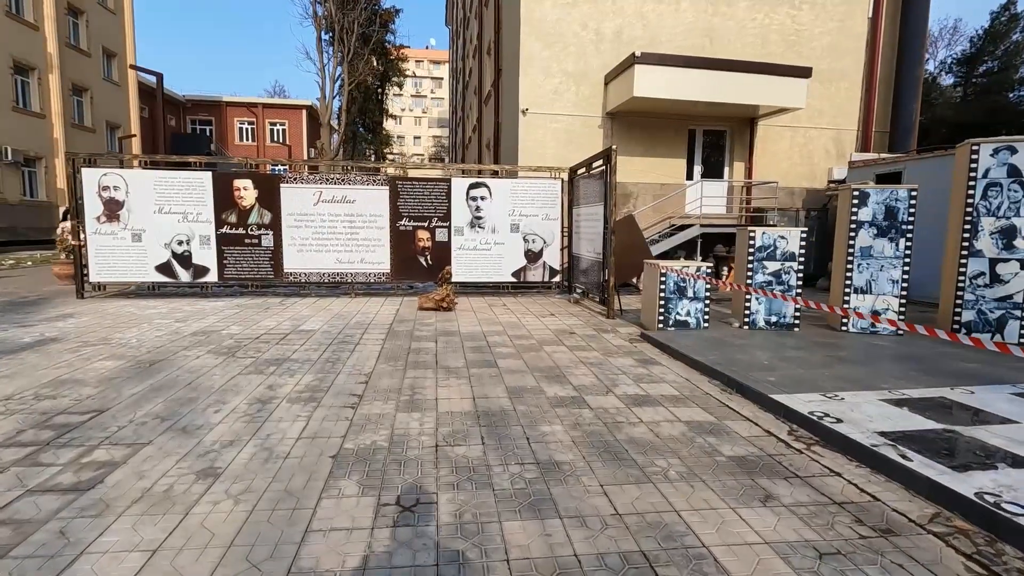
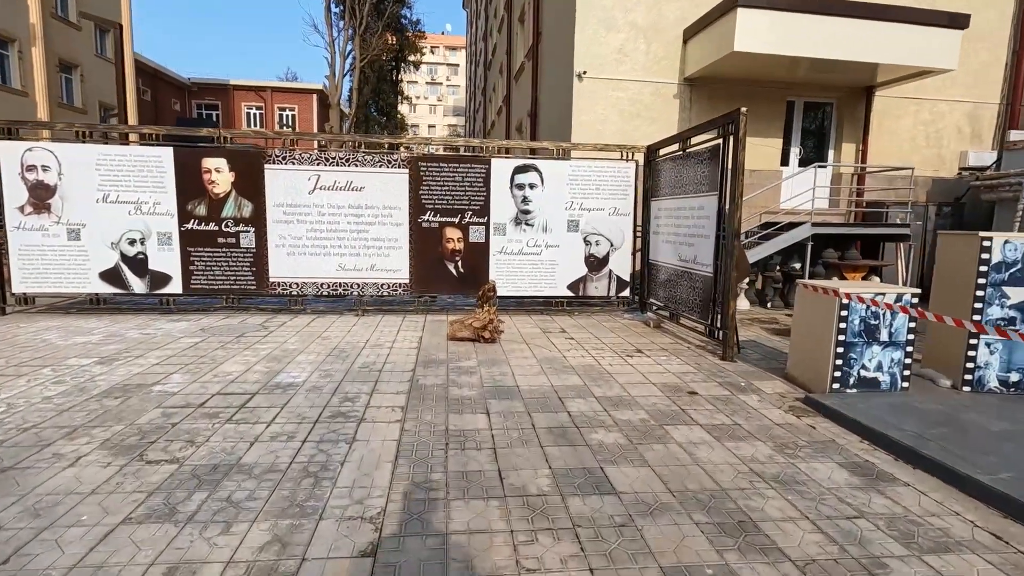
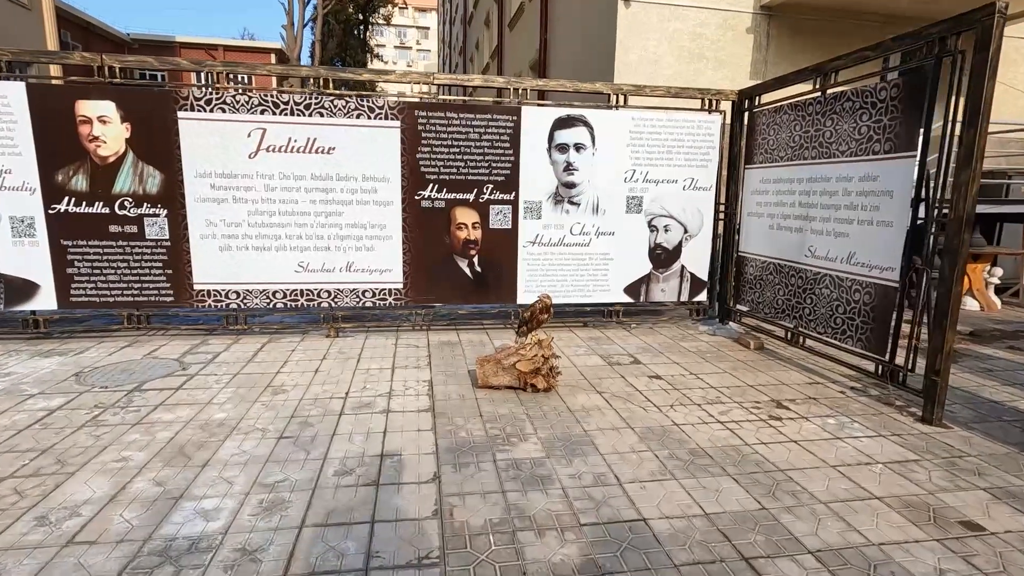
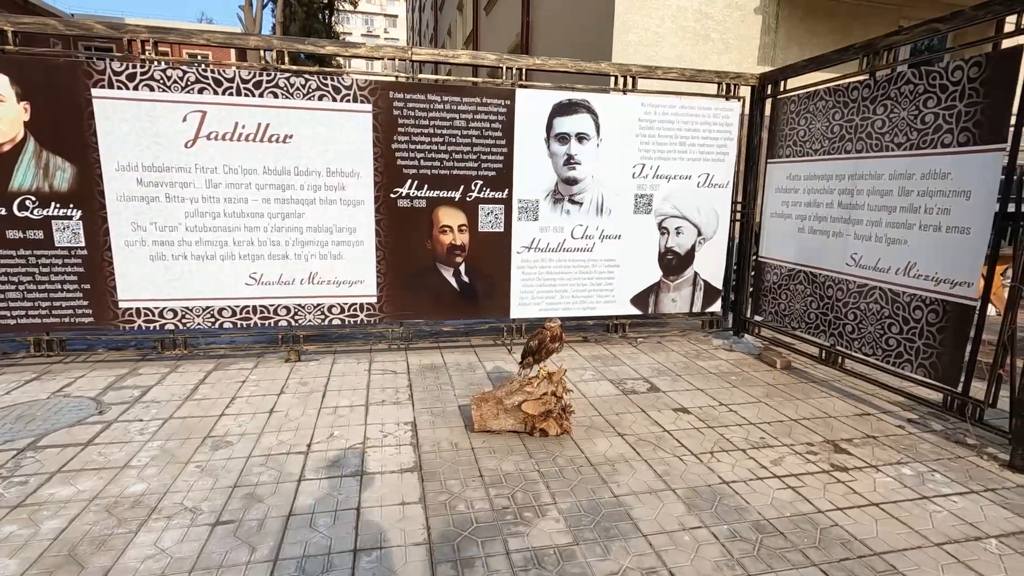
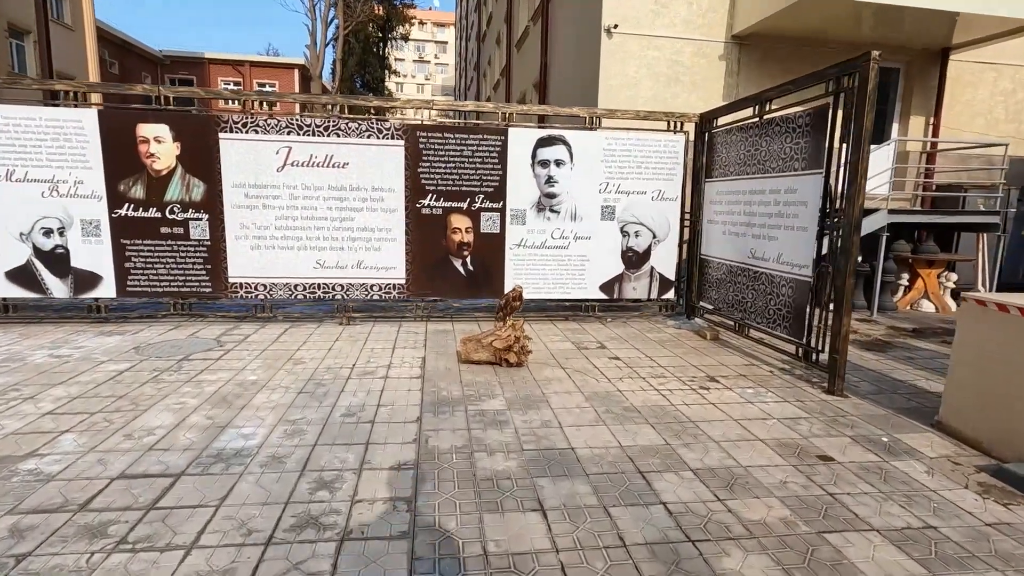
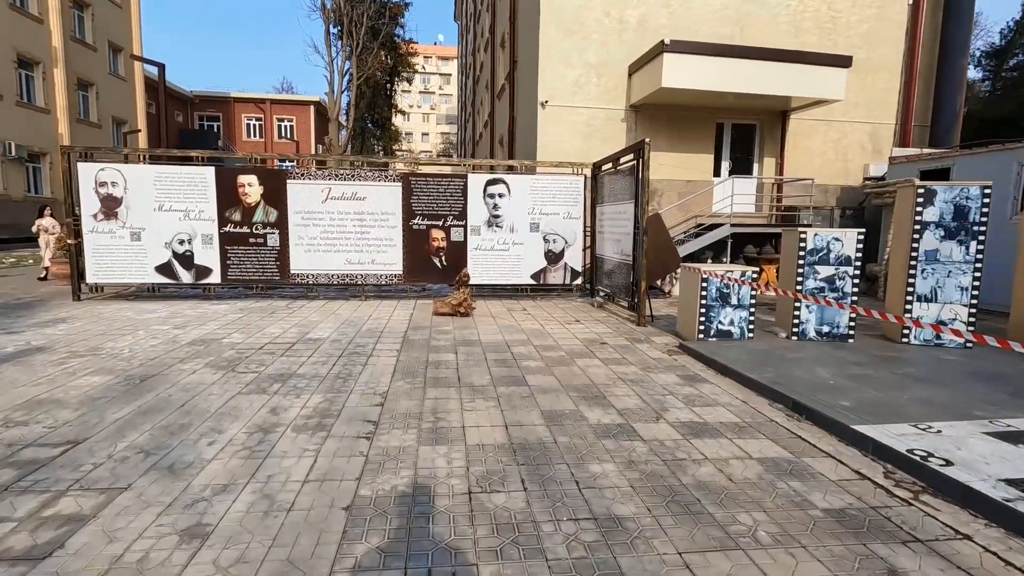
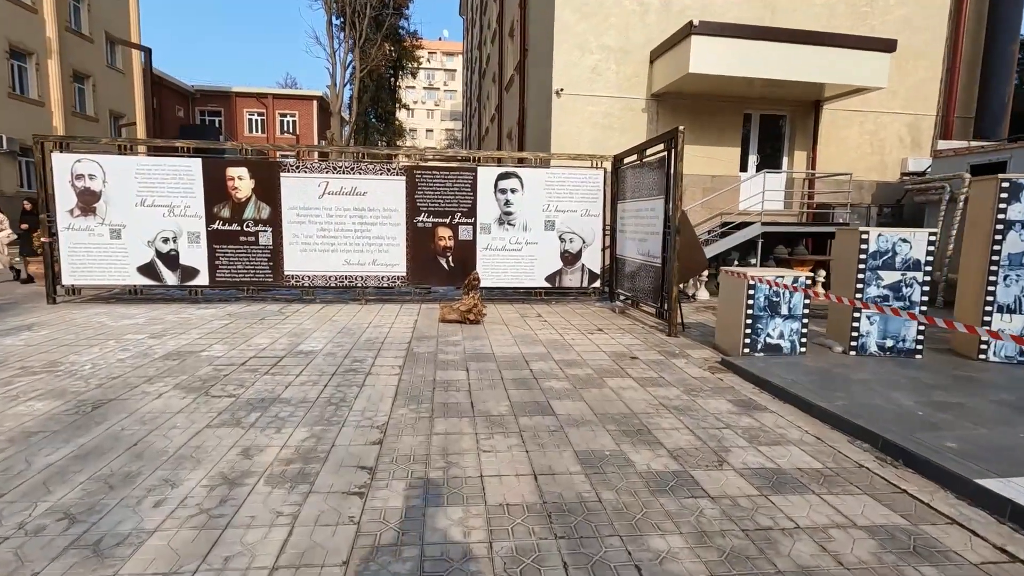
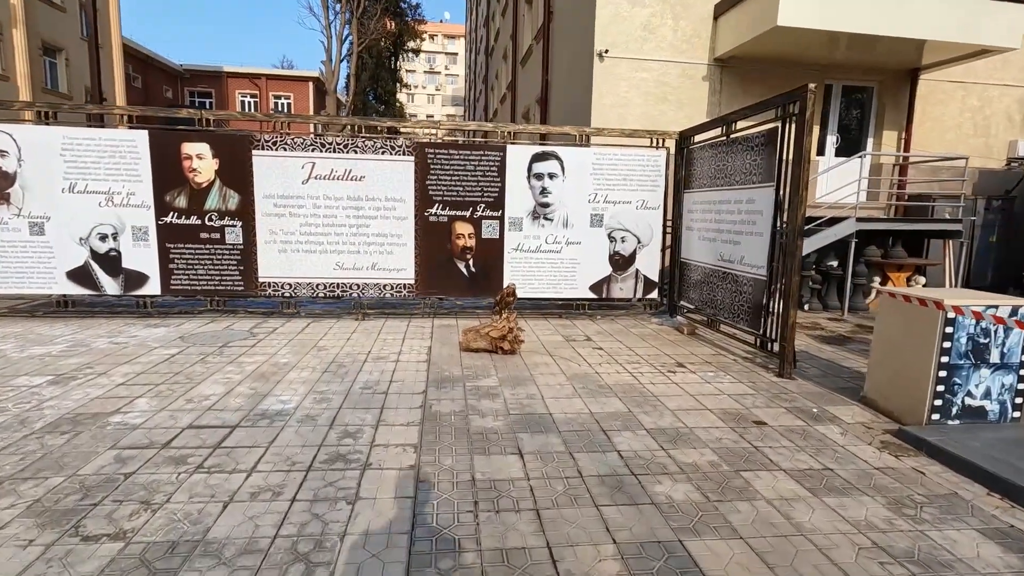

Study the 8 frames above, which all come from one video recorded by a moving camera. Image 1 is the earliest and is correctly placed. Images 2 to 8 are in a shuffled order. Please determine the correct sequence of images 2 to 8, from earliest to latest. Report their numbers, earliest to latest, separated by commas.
6, 7, 2, 8, 5, 3, 4
